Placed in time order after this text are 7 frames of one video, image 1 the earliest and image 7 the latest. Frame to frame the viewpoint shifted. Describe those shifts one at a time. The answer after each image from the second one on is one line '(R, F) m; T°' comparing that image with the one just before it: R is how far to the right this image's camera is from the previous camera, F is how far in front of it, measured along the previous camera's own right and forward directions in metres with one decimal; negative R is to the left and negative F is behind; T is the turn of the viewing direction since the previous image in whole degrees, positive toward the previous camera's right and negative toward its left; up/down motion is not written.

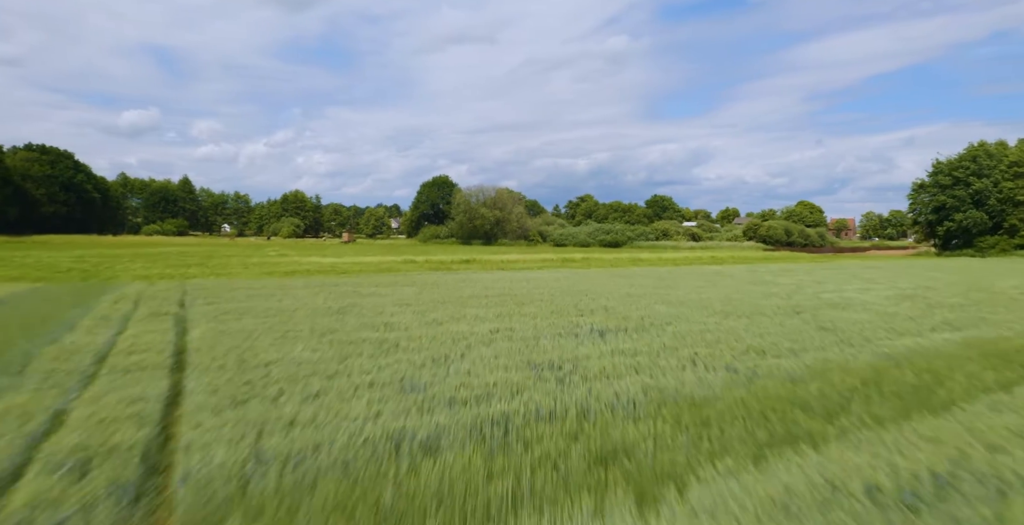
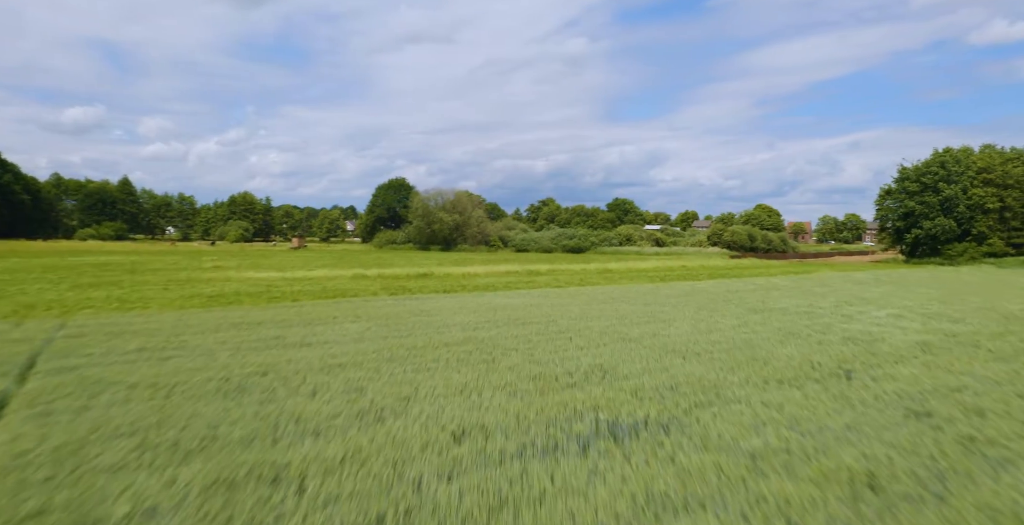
(-0.1, +1.9) m; +4°
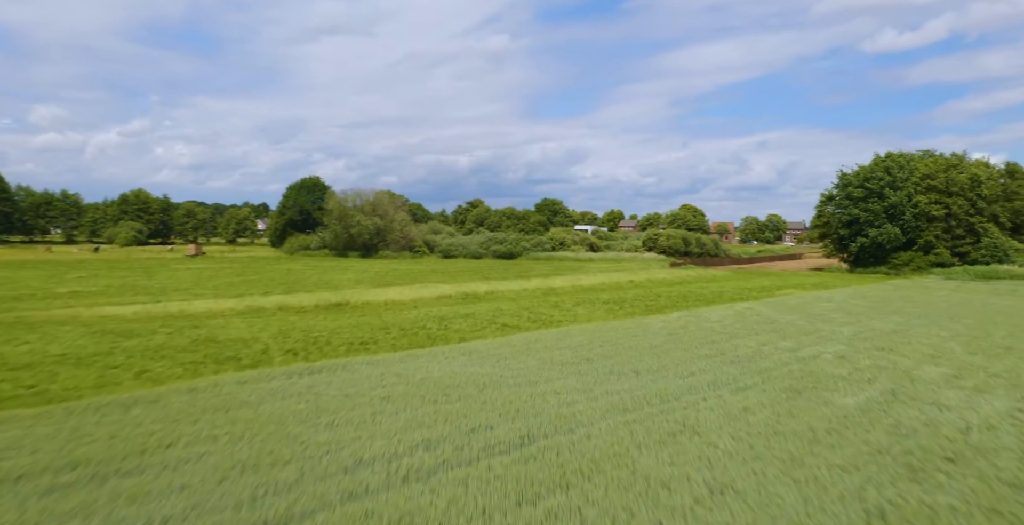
(-0.3, +3.4) m; +8°
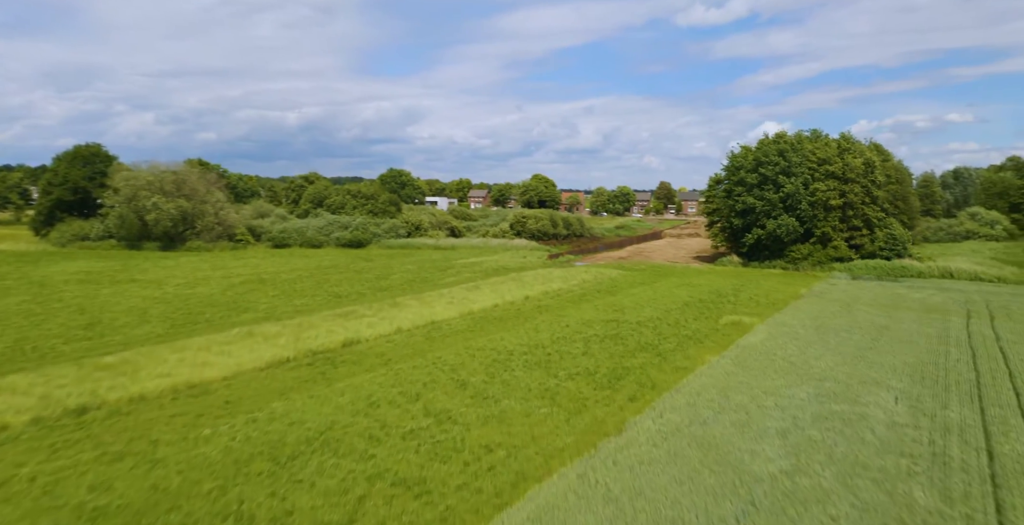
(-0.6, +6.4) m; +16°
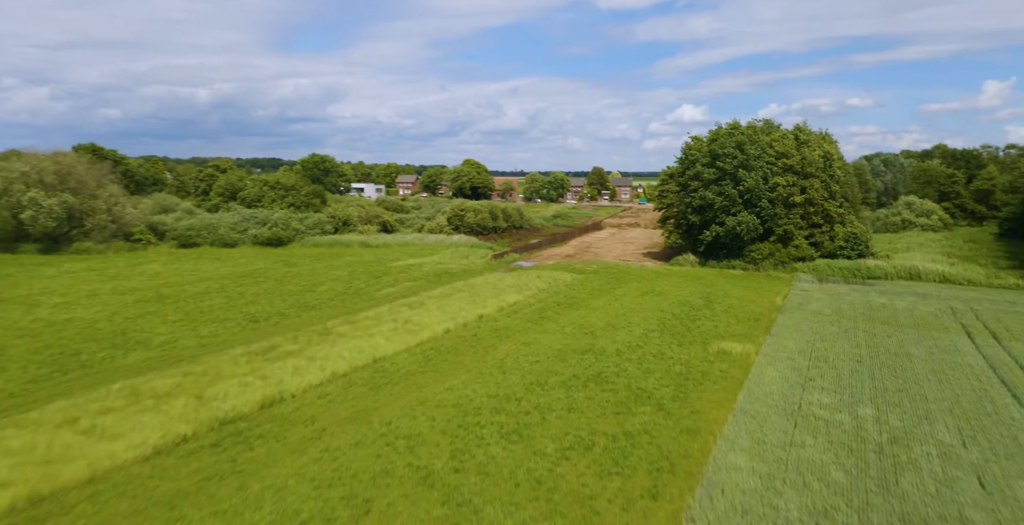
(-0.7, +2.9) m; +7°
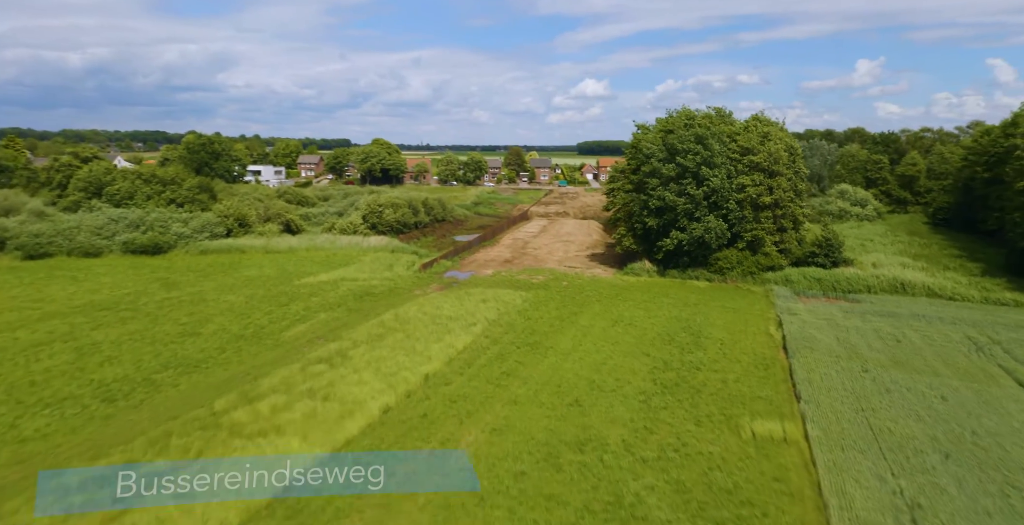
(-1.0, +4.4) m; +9°
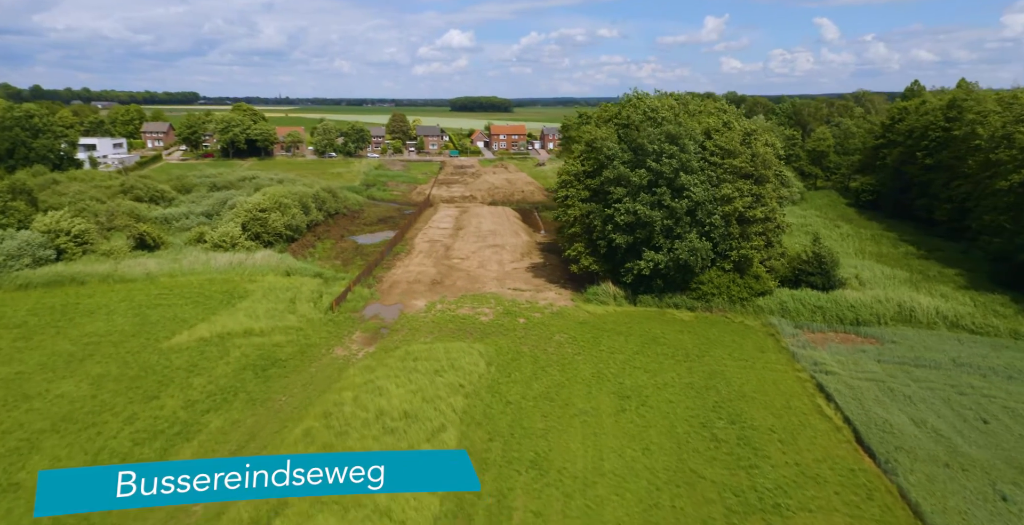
(-2.2, +5.6) m; +11°
